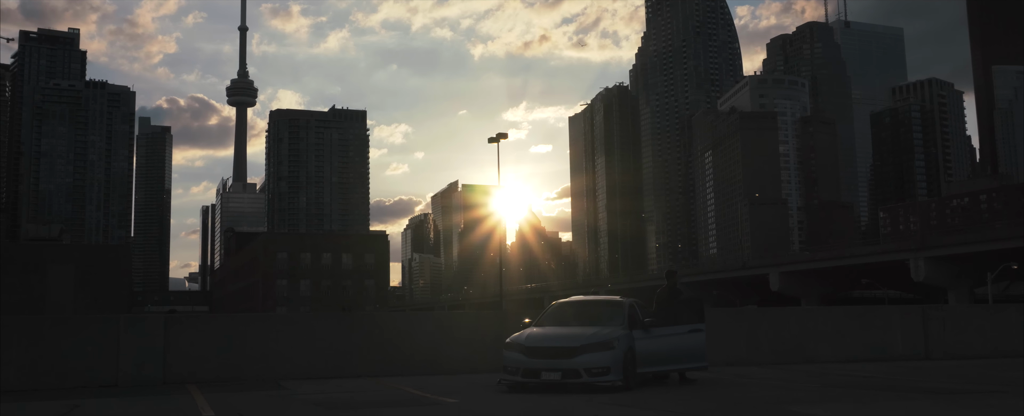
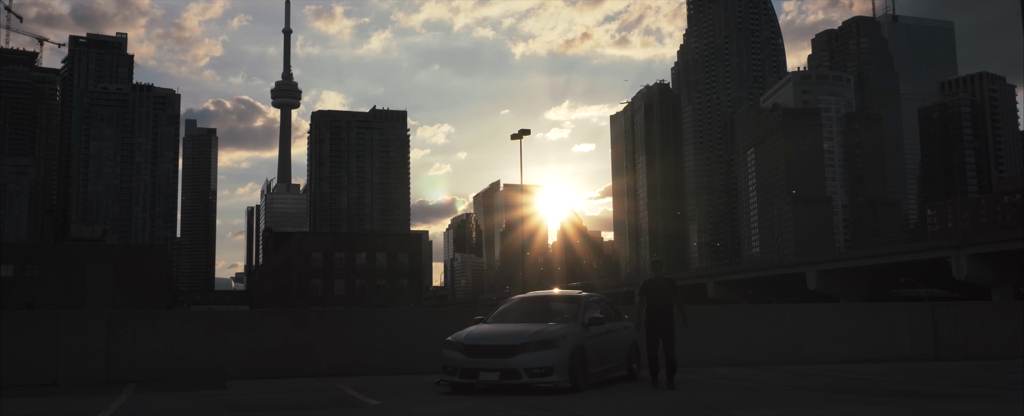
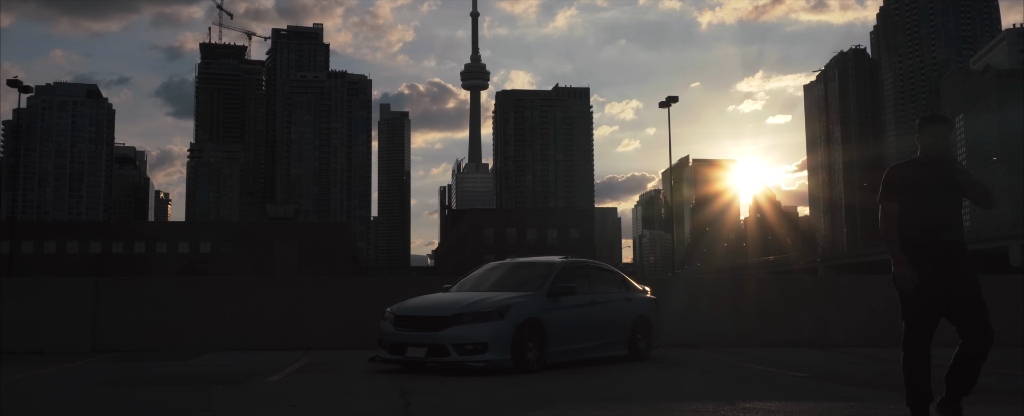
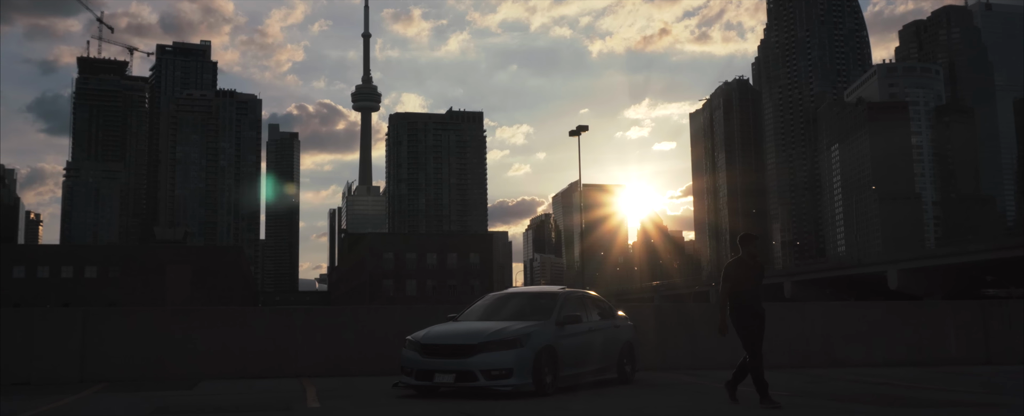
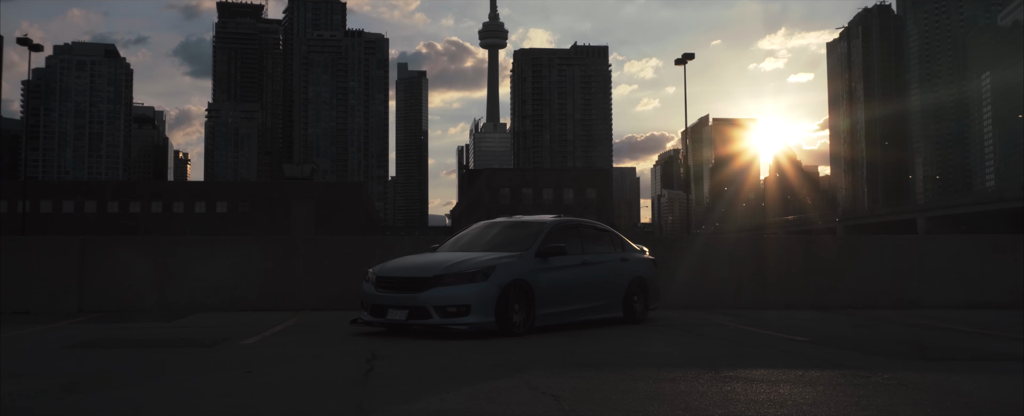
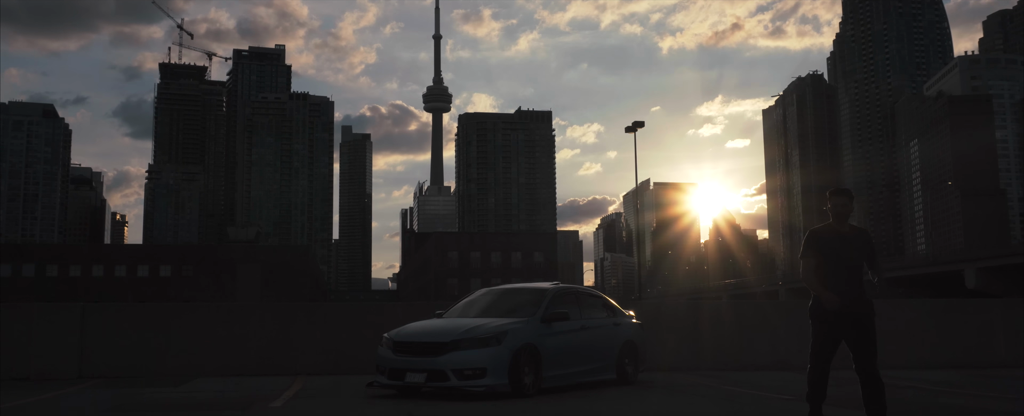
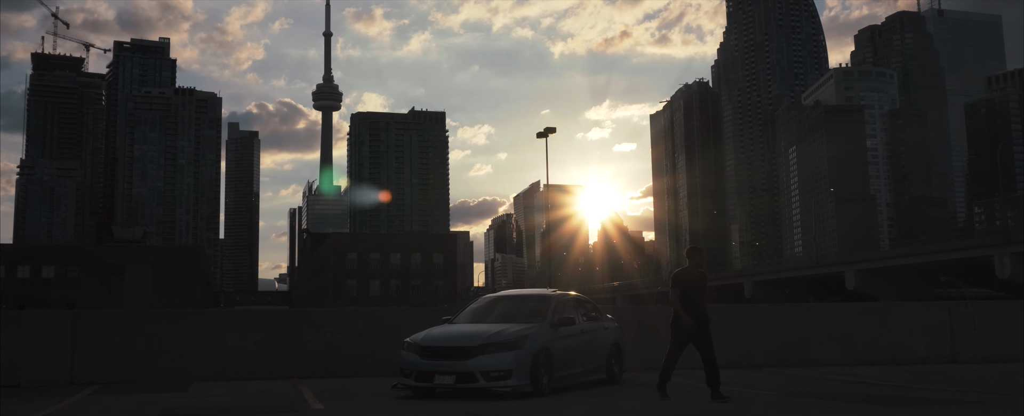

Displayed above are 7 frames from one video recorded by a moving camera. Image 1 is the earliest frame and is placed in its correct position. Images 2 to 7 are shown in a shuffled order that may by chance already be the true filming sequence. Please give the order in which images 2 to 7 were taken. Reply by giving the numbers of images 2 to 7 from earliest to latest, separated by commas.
2, 7, 4, 6, 3, 5
